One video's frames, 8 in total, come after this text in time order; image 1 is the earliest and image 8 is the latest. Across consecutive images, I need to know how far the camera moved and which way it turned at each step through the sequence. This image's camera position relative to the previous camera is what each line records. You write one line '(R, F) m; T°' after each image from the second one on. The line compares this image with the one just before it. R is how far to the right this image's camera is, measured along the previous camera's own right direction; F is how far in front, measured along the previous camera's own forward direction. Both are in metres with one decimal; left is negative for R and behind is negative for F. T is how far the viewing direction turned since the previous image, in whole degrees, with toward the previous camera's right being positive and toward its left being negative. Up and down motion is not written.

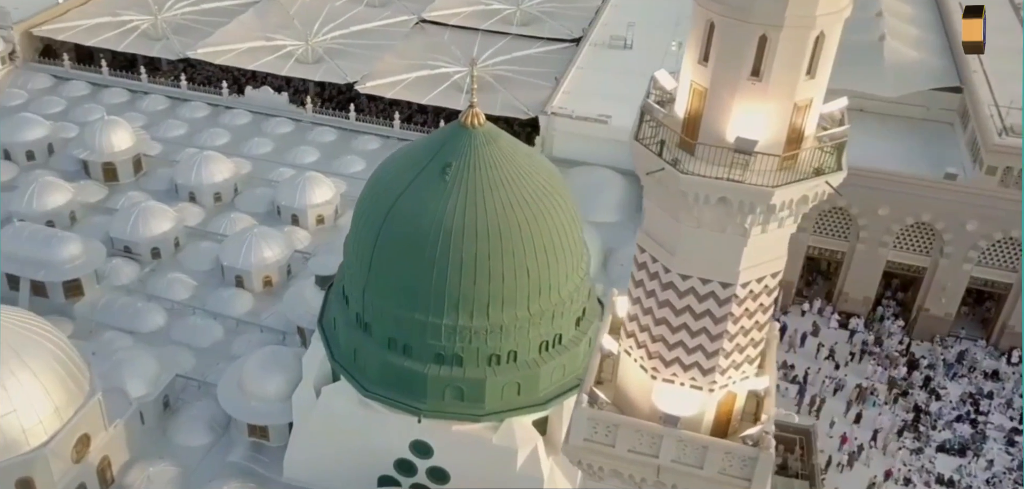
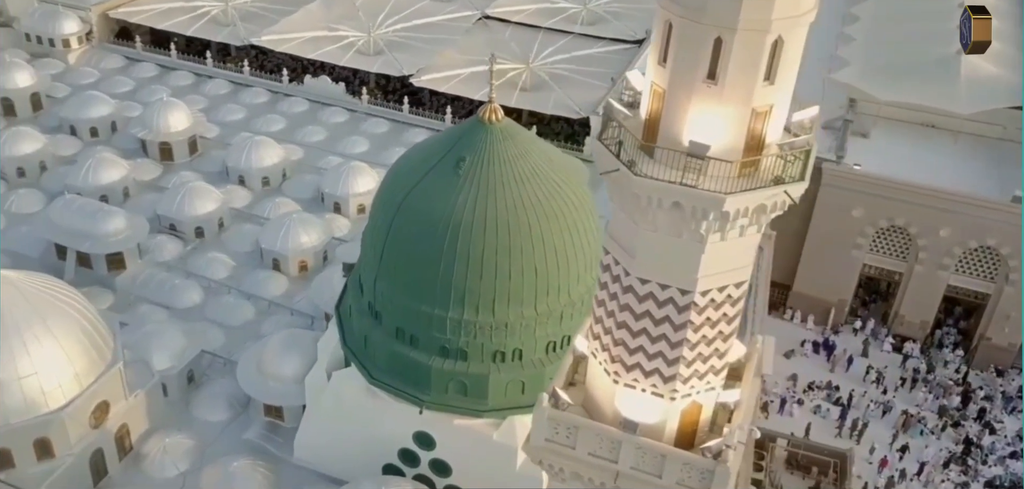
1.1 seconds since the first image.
(+1.1, +0.1) m; -5°
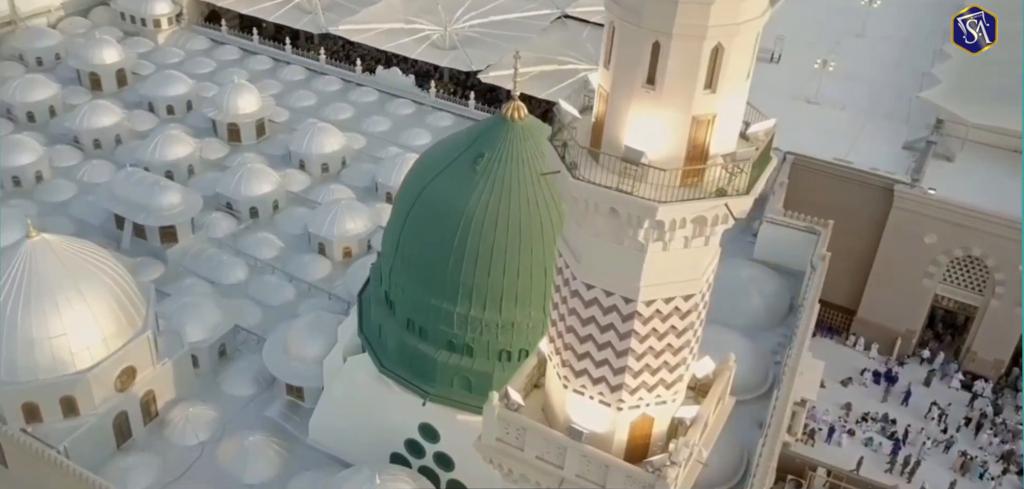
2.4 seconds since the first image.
(+1.3, +0.2) m; -6°
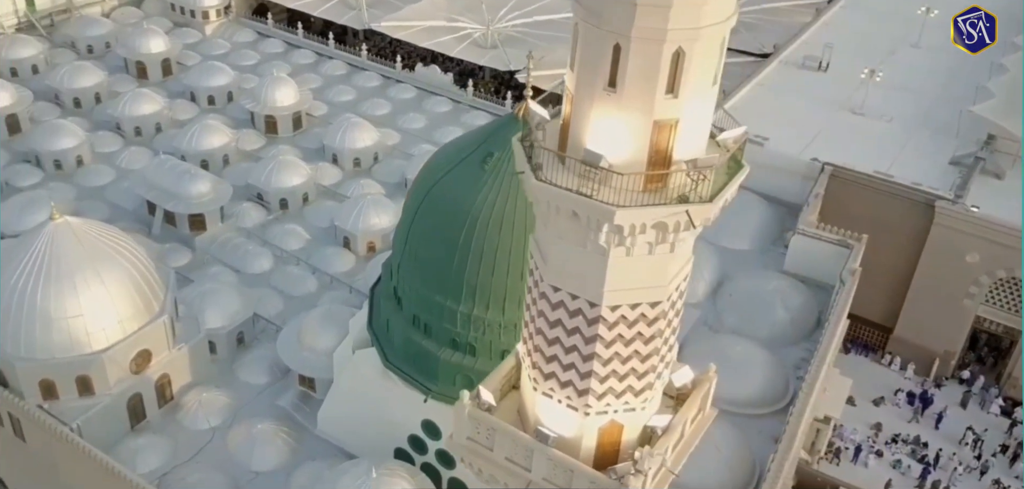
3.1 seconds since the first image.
(+0.8, +0.1) m; -3°
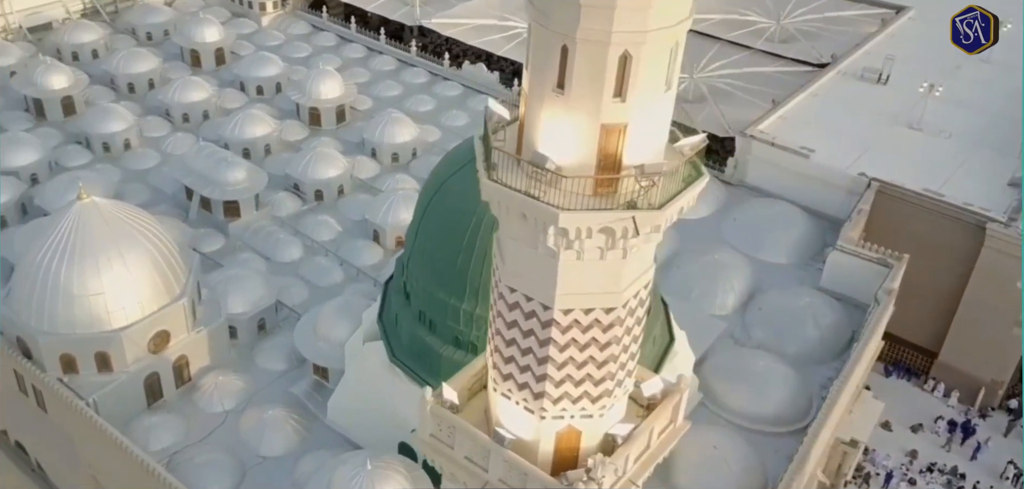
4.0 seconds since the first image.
(+0.9, +0.1) m; -4°
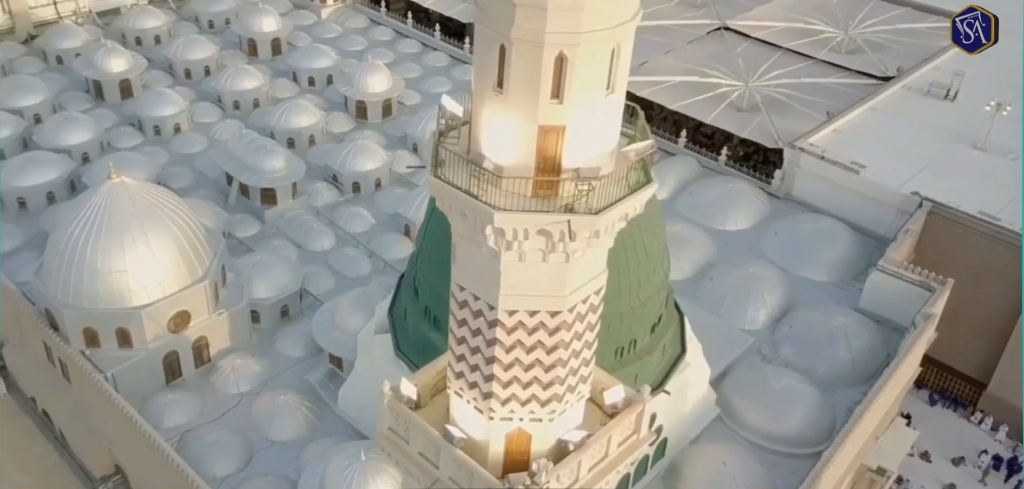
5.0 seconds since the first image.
(+1.0, +0.1) m; -4°
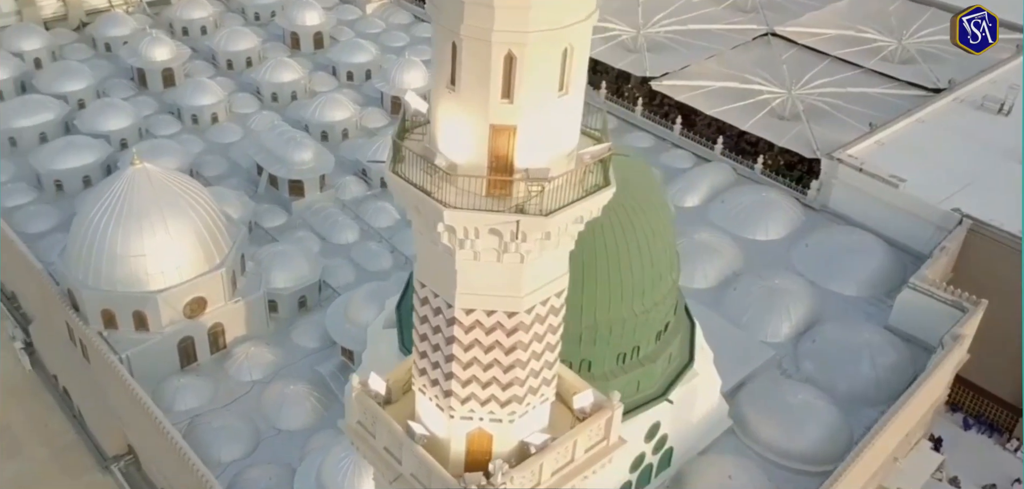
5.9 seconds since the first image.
(+0.8, +0.1) m; -3°
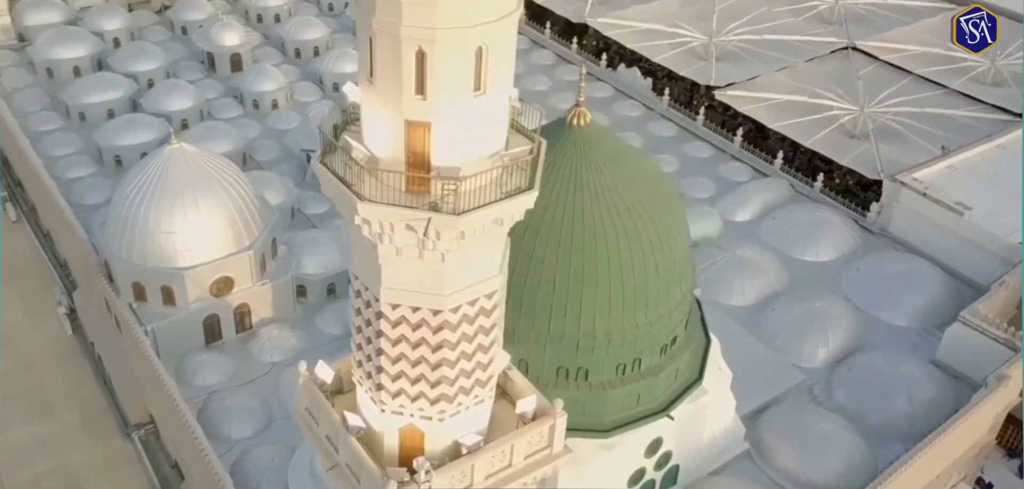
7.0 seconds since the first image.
(+1.3, +0.2) m; -6°
